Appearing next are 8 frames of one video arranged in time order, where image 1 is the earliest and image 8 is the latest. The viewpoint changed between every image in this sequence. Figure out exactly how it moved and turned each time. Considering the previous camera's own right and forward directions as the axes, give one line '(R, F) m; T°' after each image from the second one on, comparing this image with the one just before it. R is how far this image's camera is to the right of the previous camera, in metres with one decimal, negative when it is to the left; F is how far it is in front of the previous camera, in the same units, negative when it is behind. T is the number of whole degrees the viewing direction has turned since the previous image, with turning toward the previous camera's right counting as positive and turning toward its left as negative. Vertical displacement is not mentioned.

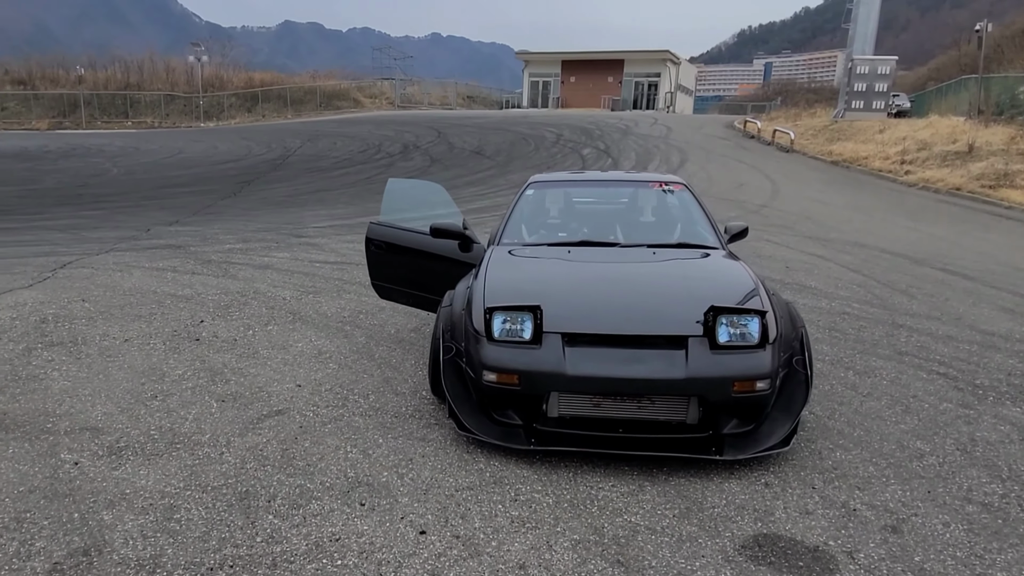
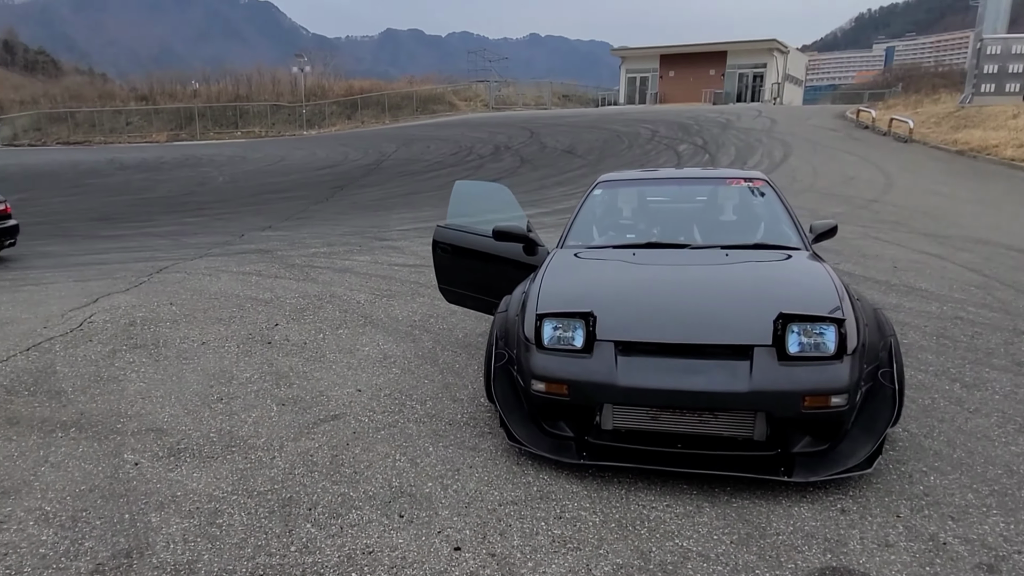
(+0.2, +0.2) m; -7°
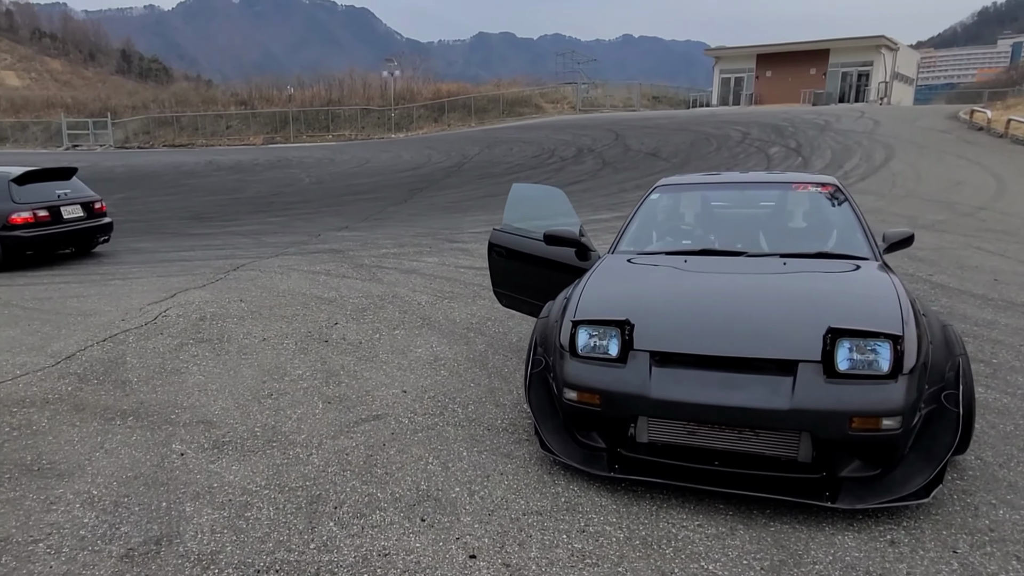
(+0.2, +0.1) m; -6°
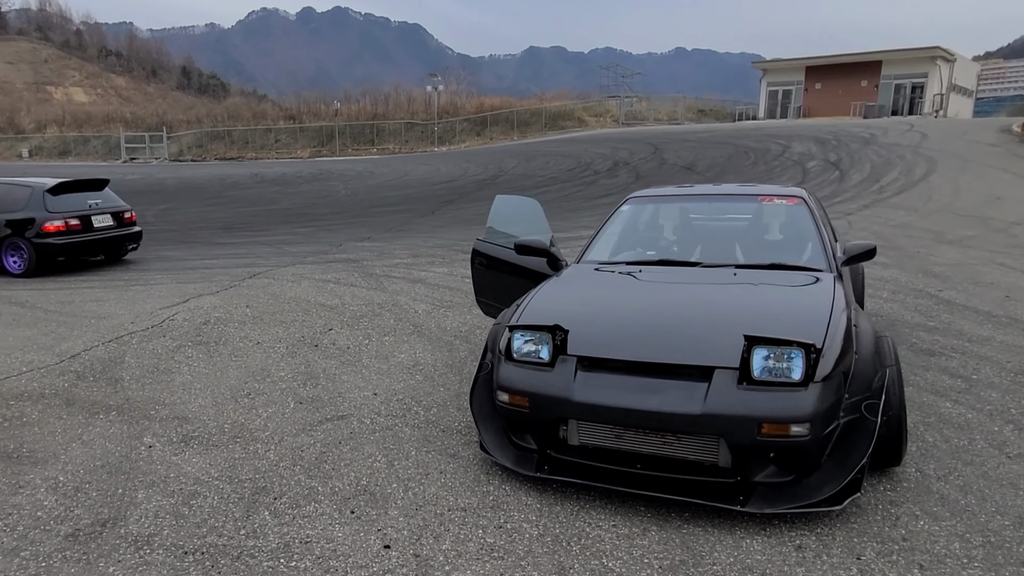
(+0.5, -0.1) m; -4°
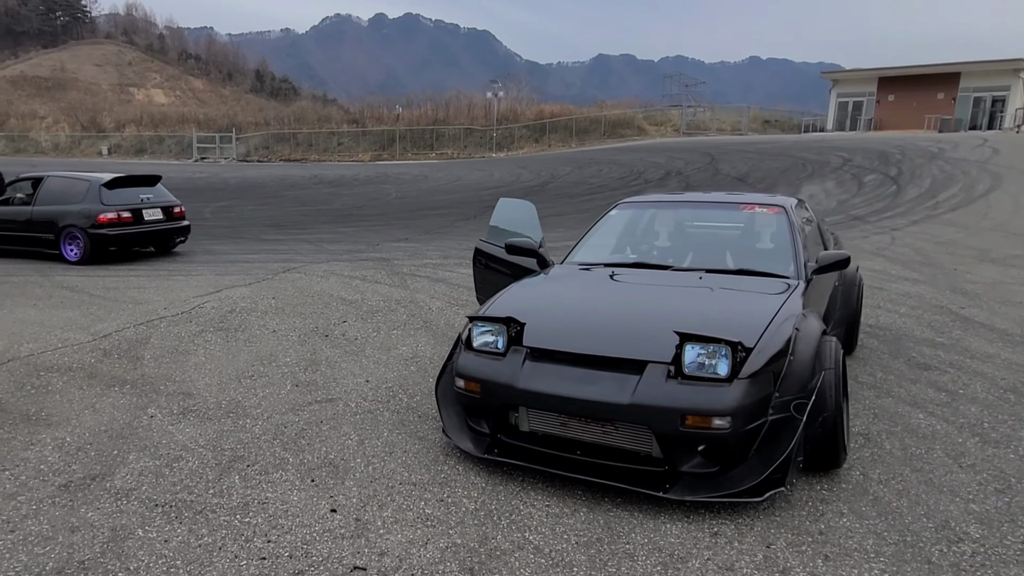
(+0.4, -0.2) m; -4°
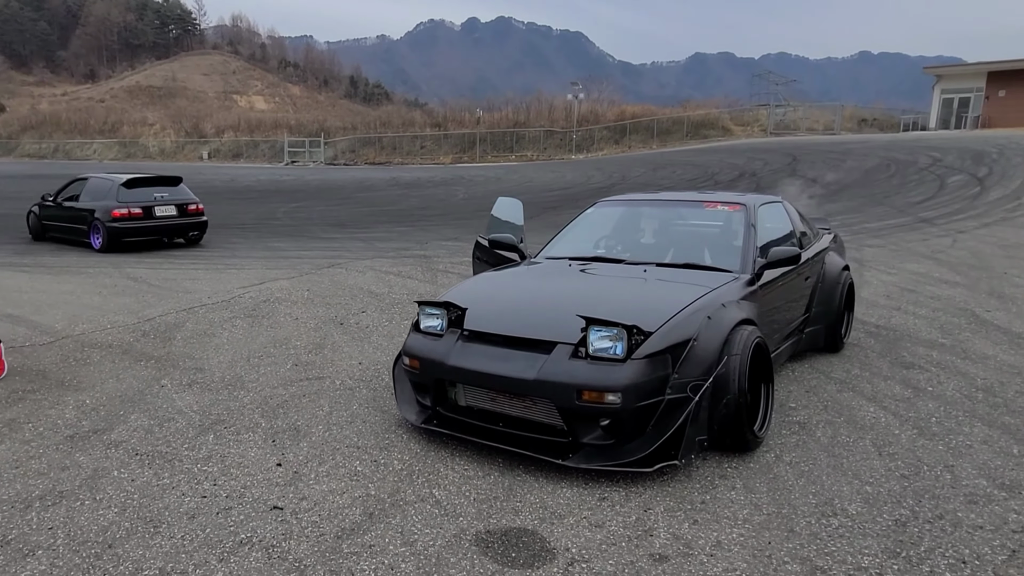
(+0.7, -0.3) m; -7°
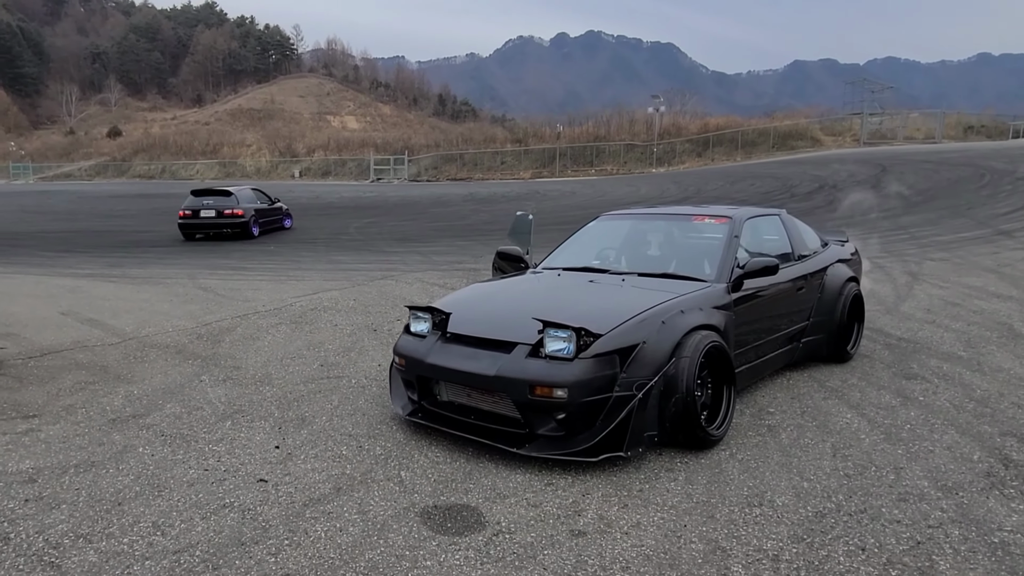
(+0.6, -0.3) m; -7°
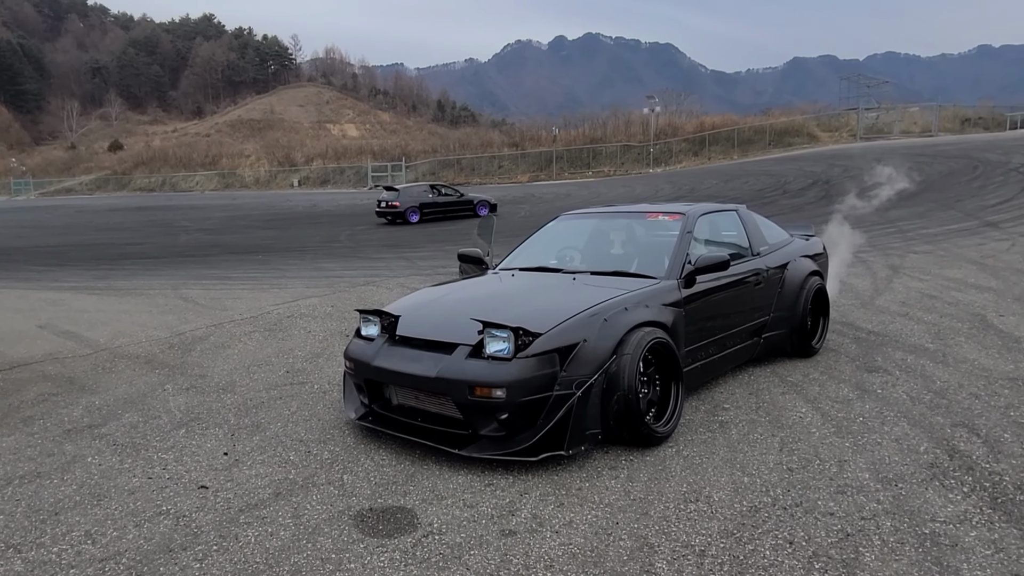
(+0.3, 0.0) m; 0°
